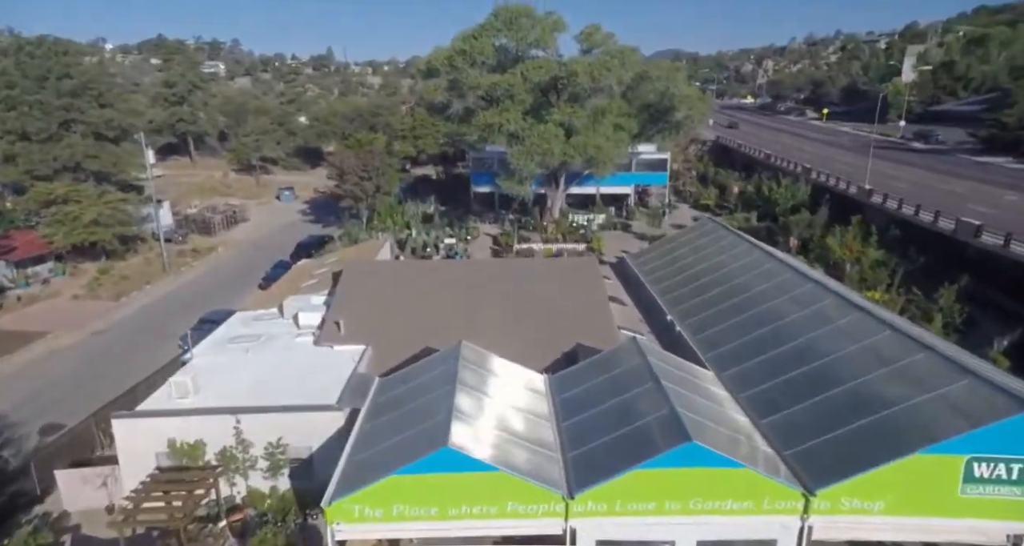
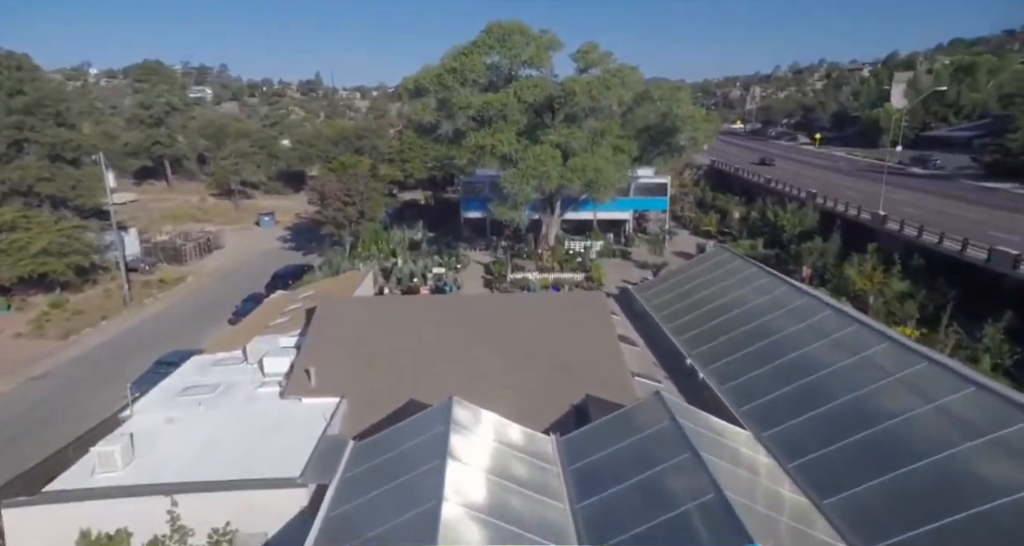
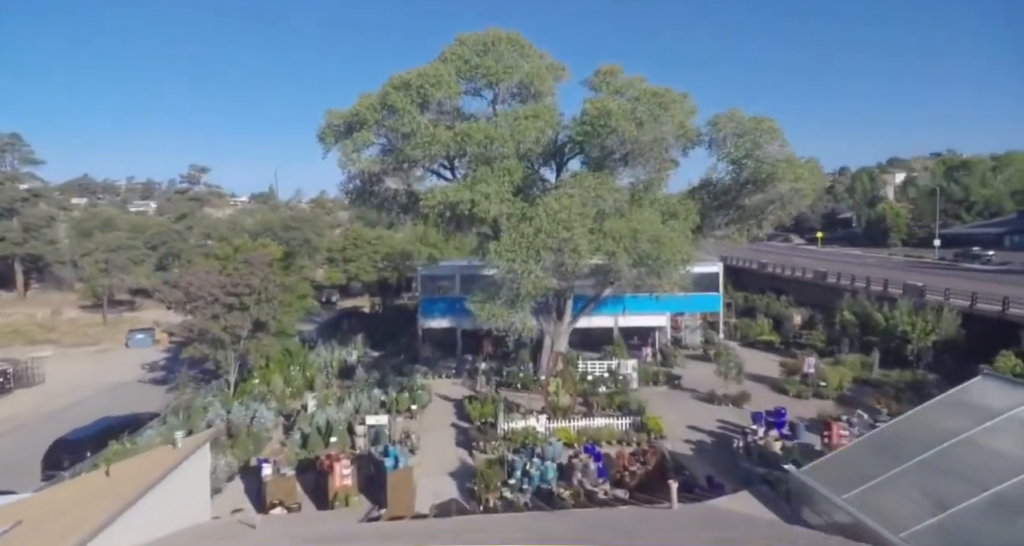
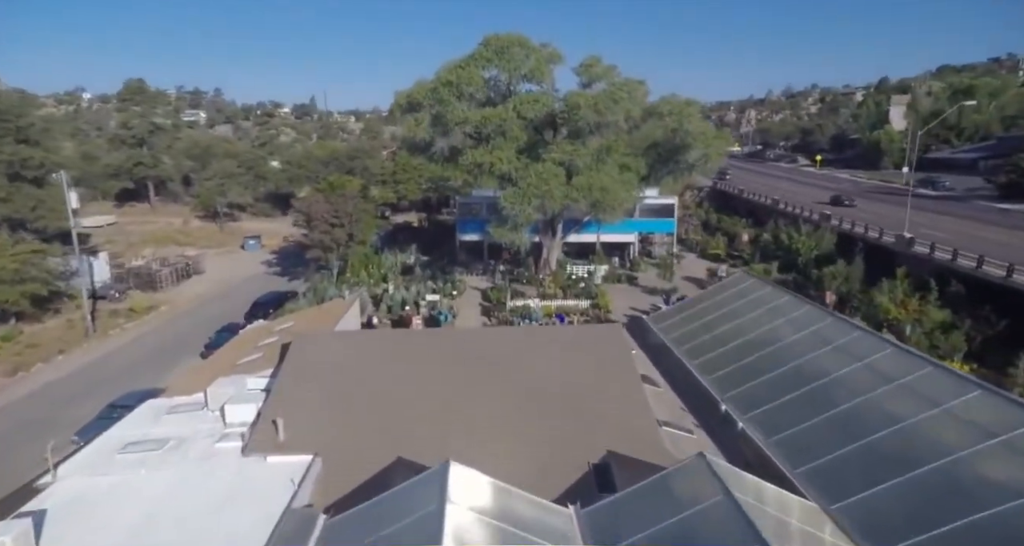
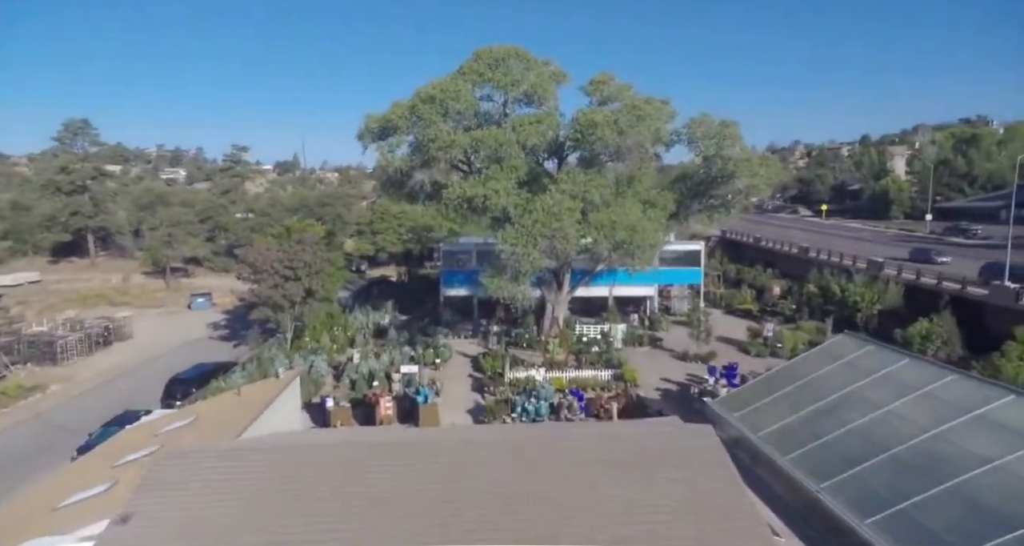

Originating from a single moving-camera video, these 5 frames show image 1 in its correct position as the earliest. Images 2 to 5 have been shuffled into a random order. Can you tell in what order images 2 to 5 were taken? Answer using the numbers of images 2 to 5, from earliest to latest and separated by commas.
2, 4, 5, 3
